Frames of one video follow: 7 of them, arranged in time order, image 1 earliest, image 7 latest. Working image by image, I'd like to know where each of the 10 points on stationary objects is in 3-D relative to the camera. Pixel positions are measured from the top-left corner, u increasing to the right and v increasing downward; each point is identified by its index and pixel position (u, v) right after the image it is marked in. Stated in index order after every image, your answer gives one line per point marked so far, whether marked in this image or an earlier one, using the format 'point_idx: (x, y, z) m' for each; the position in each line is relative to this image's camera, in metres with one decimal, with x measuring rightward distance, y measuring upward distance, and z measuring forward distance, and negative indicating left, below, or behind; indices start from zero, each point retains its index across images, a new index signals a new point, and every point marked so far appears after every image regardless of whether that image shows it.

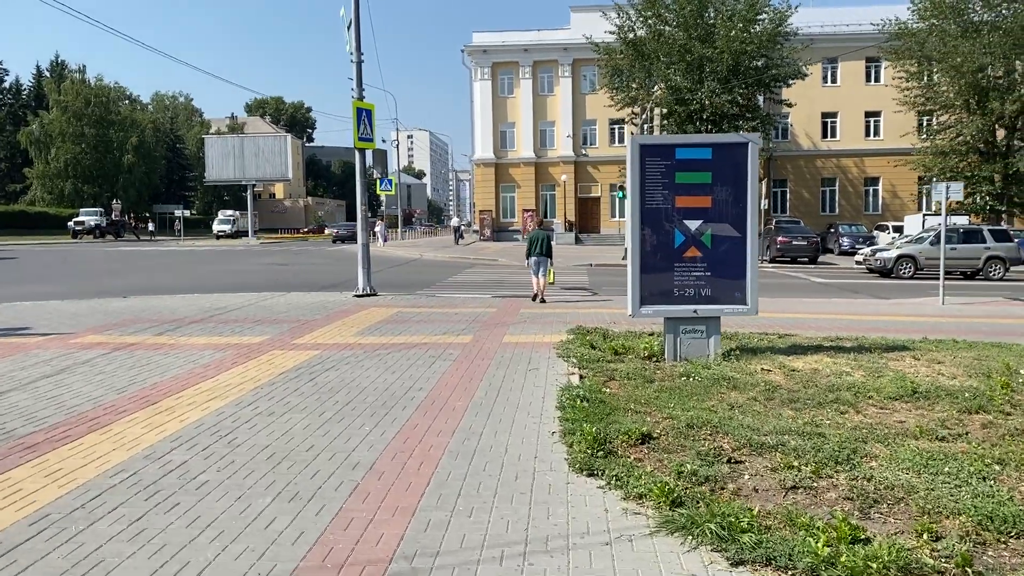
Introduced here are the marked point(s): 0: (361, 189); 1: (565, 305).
0: (-3.0, +2.0, +17.2) m
1: (+0.9, -0.3, +15.3) m
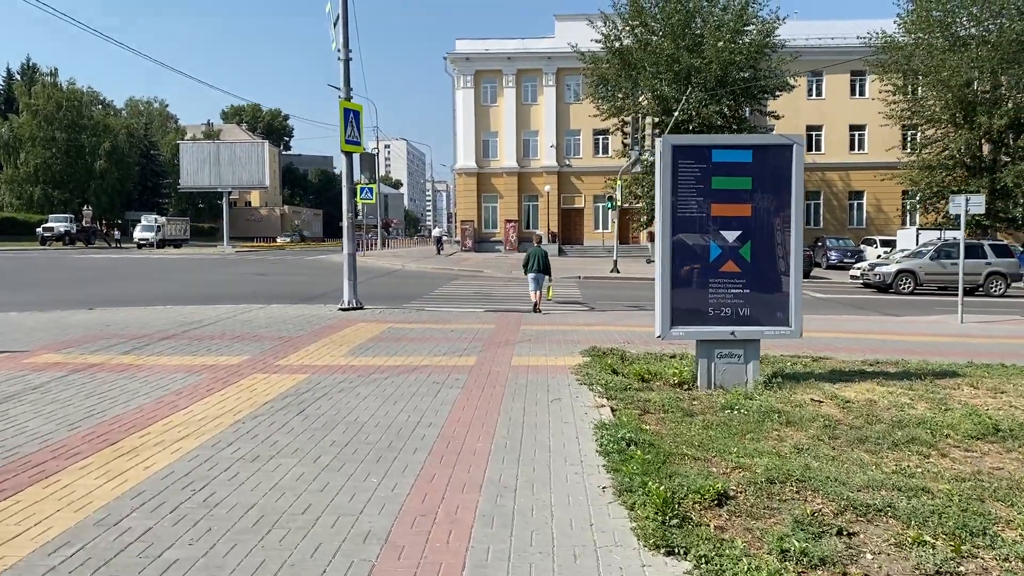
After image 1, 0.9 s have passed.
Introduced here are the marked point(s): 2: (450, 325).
0: (-3.1, +1.7, +16.1) m
1: (+0.9, -0.5, +14.2) m
2: (-1.0, -0.6, +13.6) m
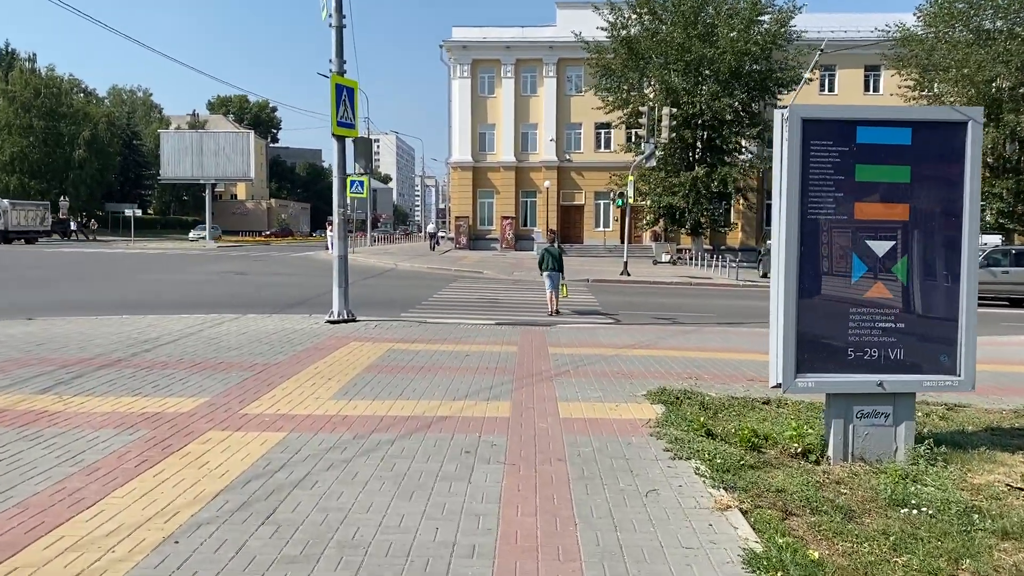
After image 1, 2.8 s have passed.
0: (-2.7, +1.6, +13.6) m
1: (+1.3, -0.7, +11.8) m
2: (-0.7, -0.7, +11.2) m
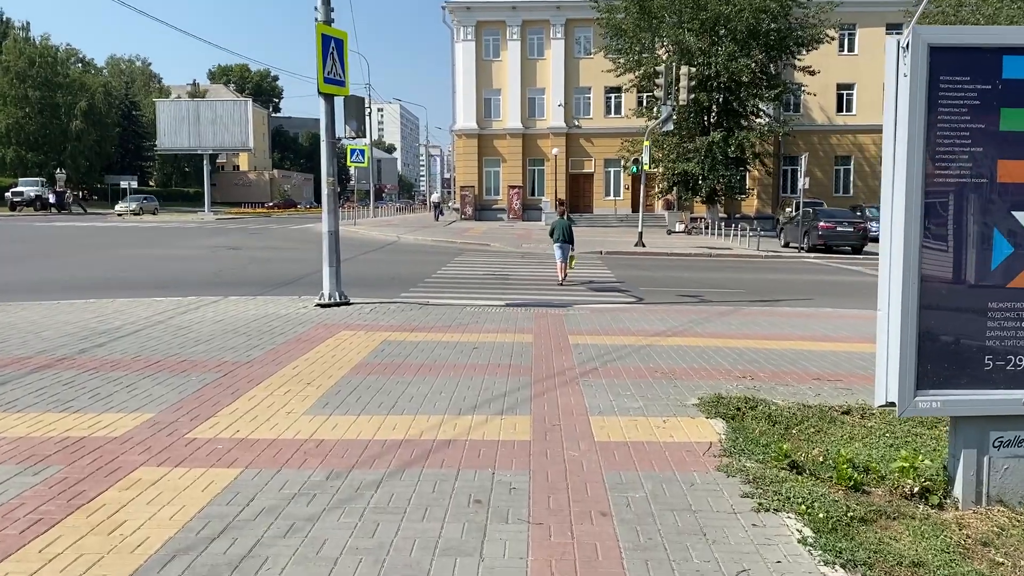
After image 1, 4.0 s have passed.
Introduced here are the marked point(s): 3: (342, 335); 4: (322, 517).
0: (-2.6, +1.9, +12.0) m
1: (+1.4, -0.5, +10.3) m
2: (-0.5, -0.5, +9.7) m
3: (-1.9, -0.5, +9.5) m
4: (-0.9, -1.1, +4.2) m
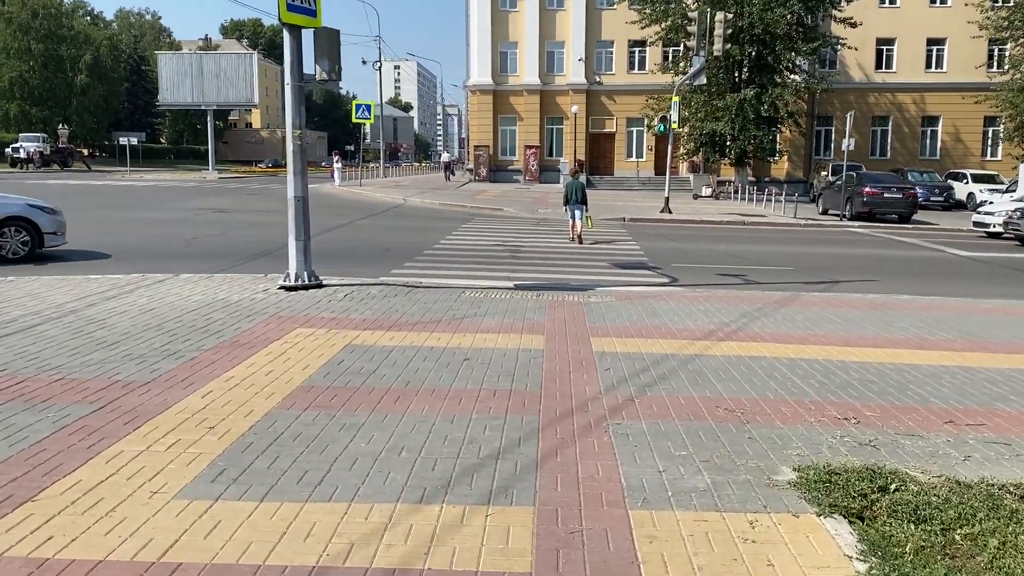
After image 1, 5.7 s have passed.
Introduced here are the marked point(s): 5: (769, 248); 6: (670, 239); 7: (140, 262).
0: (-2.4, +2.1, +9.7) m
1: (+1.5, -0.4, +8.0) m
2: (-0.5, -0.4, +7.4) m
3: (-1.9, -0.4, +7.3) m
4: (-1.0, -1.2, +2.0) m
5: (+5.4, +0.8, +18.1) m
6: (+3.5, +1.1, +19.3) m
7: (-5.7, +0.4, +13.2) m
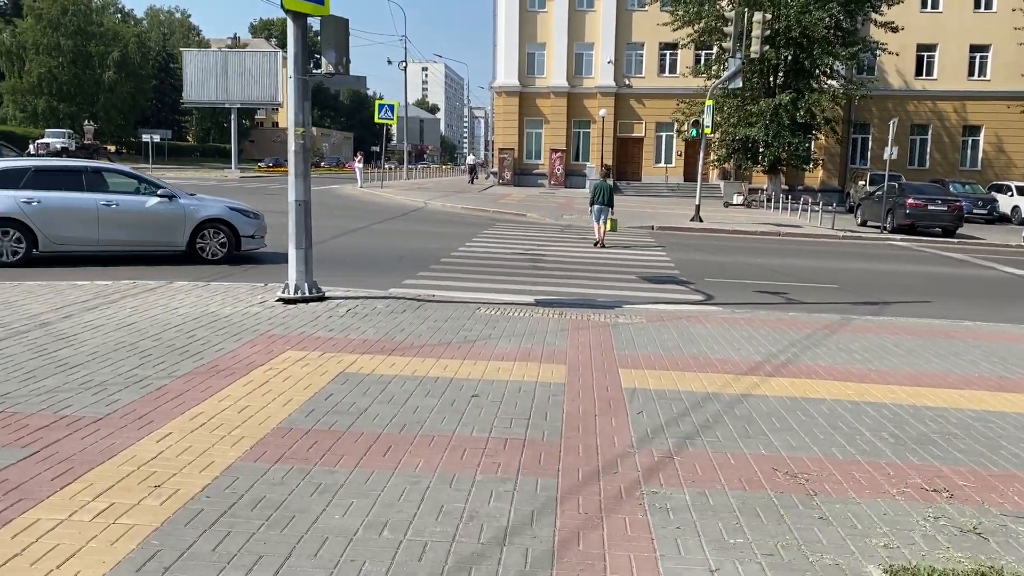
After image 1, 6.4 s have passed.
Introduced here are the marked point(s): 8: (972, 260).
0: (-2.2, +2.0, +8.9) m
1: (+1.6, -0.6, +7.1) m
2: (-0.3, -0.6, +6.6) m
3: (-1.7, -0.5, +6.4) m
4: (-1.0, -1.3, +1.1) m
5: (+5.8, +0.5, +17.0) m
6: (+4.0, +0.8, +18.3) m
7: (-5.4, +0.3, +12.4) m
8: (+10.1, +0.6, +18.9) m
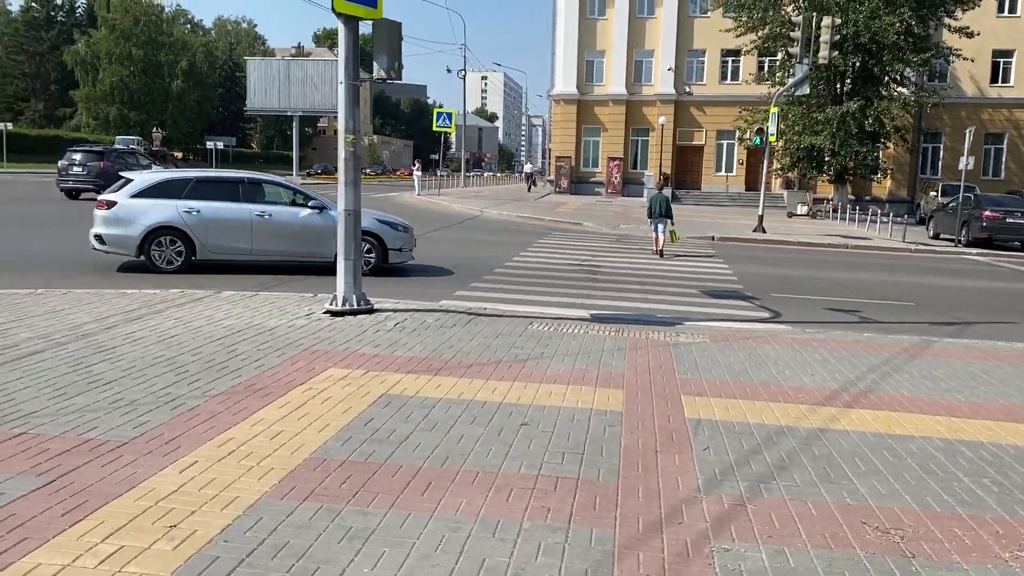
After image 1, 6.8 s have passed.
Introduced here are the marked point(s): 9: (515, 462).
0: (-1.6, +1.9, +8.6) m
1: (+2.0, -0.7, +6.5) m
2: (+0.1, -0.7, +6.1) m
3: (-1.3, -0.6, +6.1) m
4: (-1.0, -1.4, +0.7) m
5: (+6.9, +0.2, +16.2) m
6: (+5.2, +0.5, +17.6) m
7: (-4.6, +0.2, +12.3) m
8: (+11.2, +0.2, +17.8) m
9: (0.0, -0.9, +4.5) m
